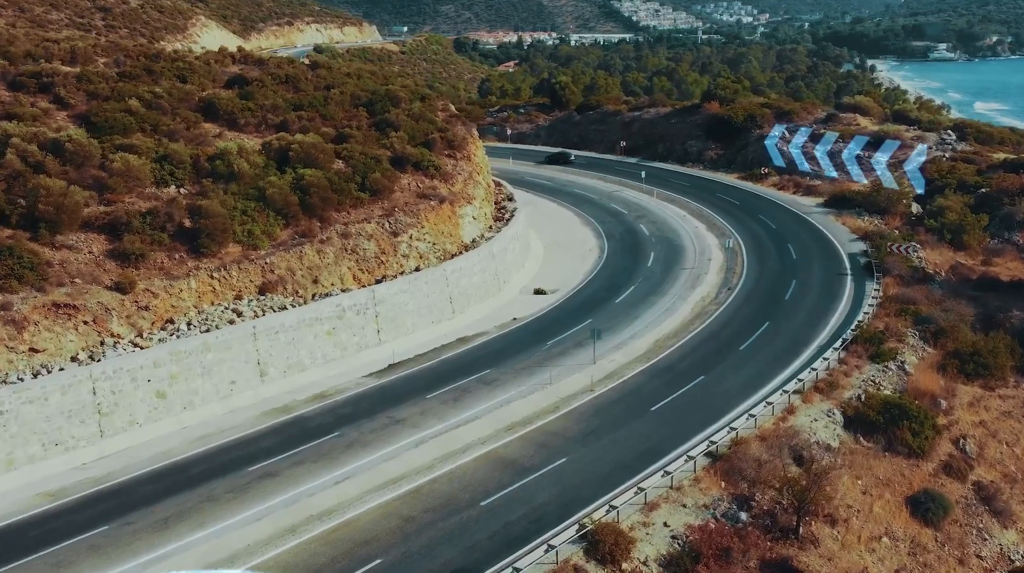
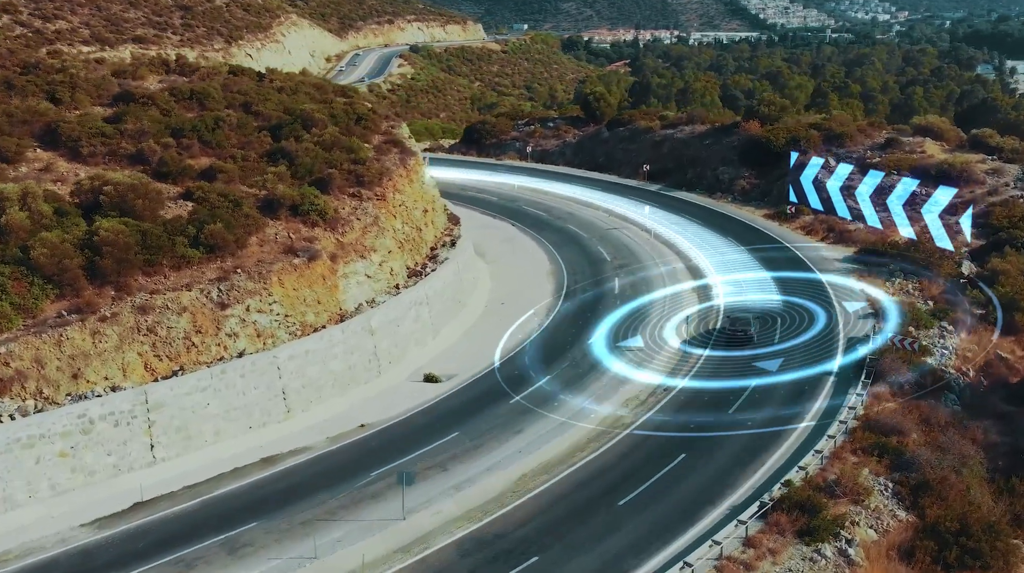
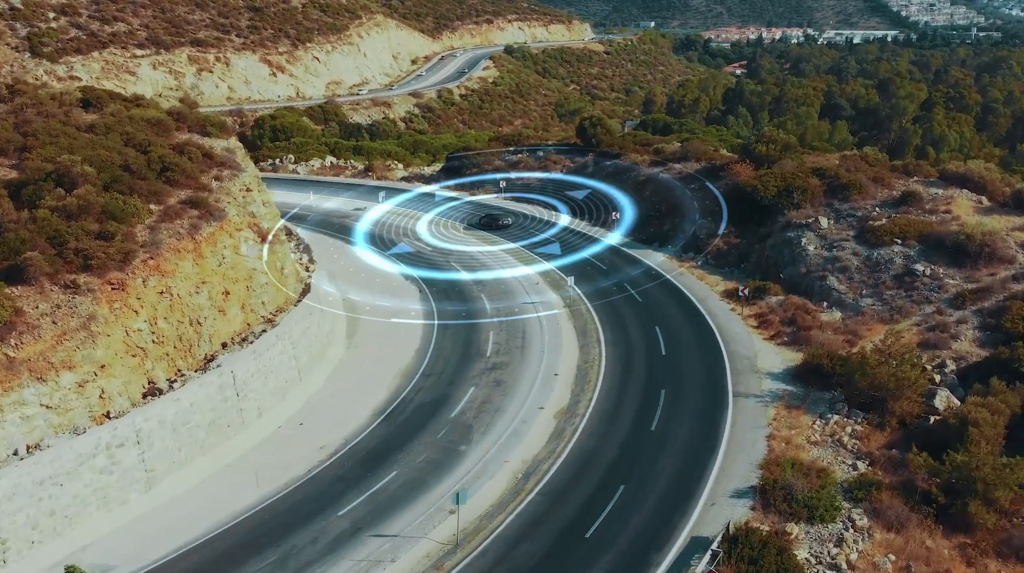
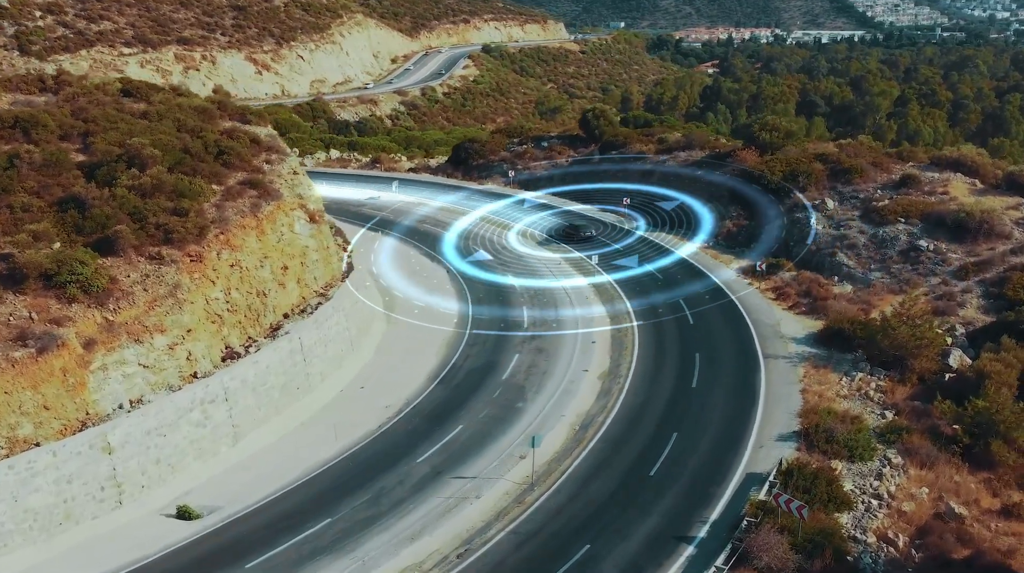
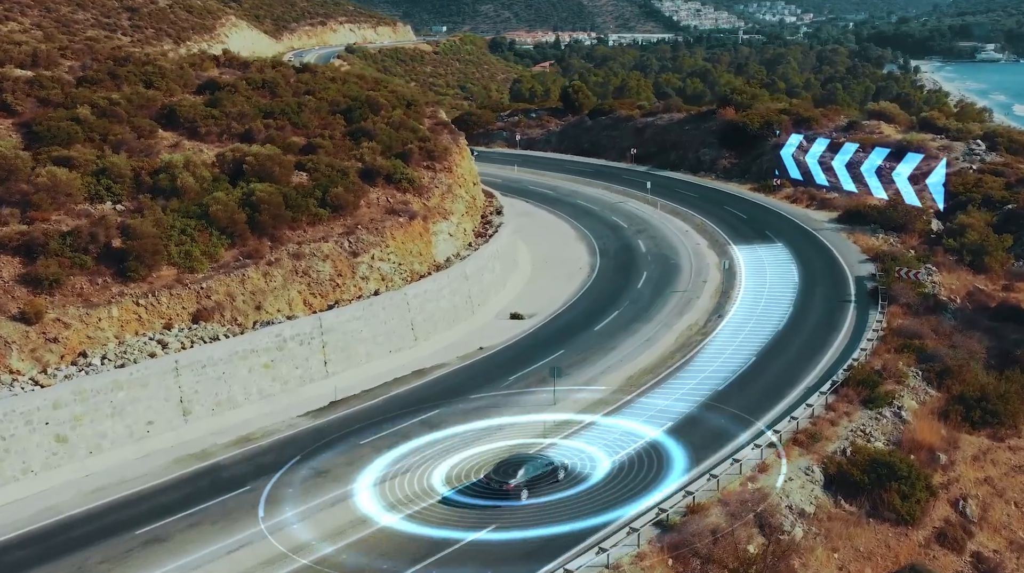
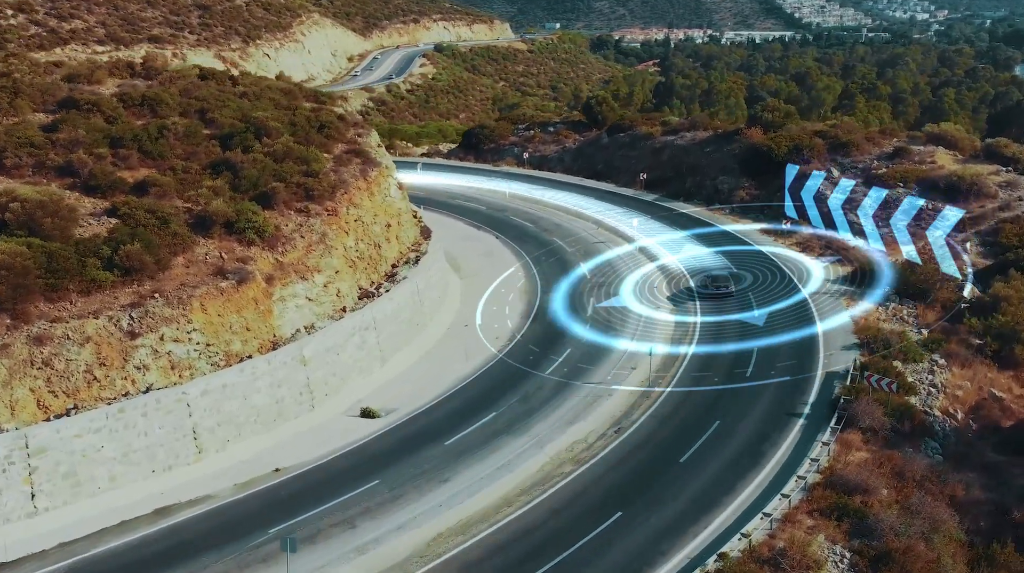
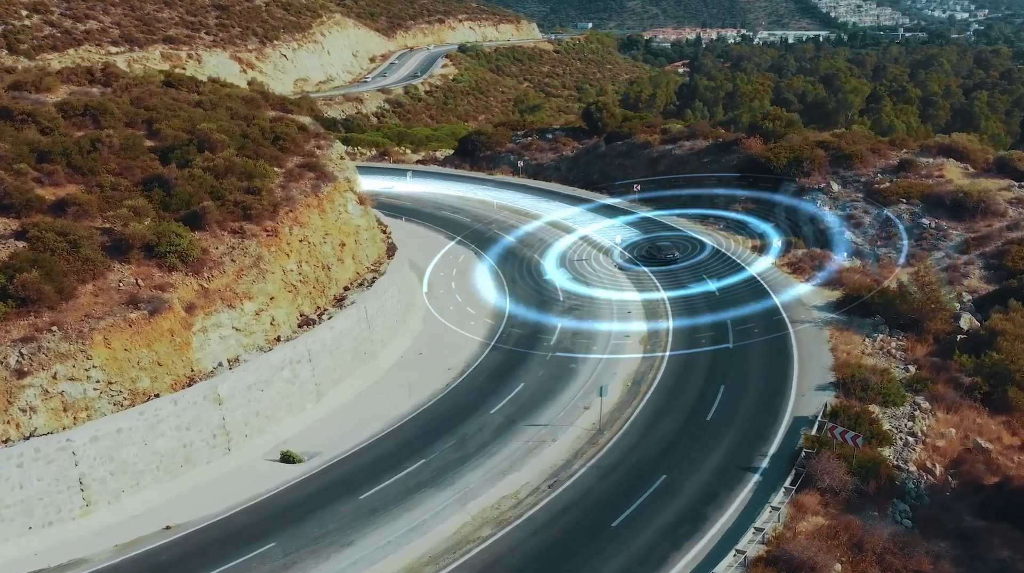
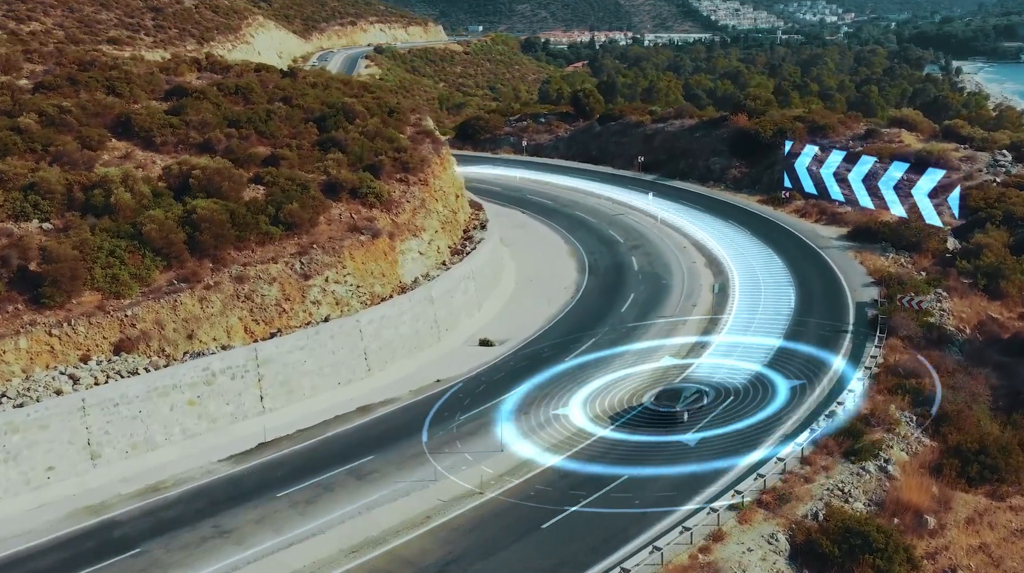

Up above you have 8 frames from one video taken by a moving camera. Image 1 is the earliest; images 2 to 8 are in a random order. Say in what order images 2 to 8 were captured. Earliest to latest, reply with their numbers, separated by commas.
5, 8, 2, 6, 7, 4, 3
